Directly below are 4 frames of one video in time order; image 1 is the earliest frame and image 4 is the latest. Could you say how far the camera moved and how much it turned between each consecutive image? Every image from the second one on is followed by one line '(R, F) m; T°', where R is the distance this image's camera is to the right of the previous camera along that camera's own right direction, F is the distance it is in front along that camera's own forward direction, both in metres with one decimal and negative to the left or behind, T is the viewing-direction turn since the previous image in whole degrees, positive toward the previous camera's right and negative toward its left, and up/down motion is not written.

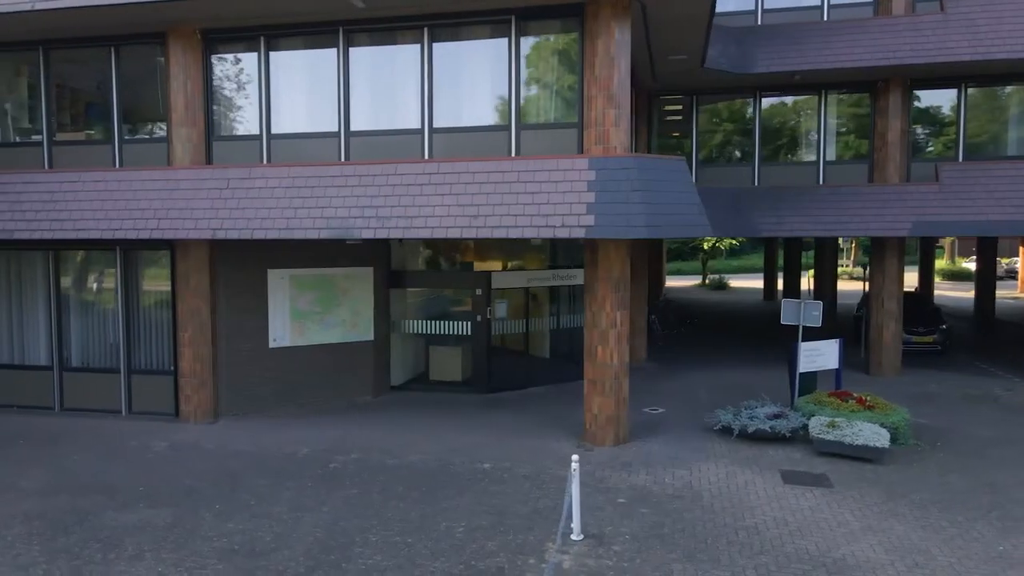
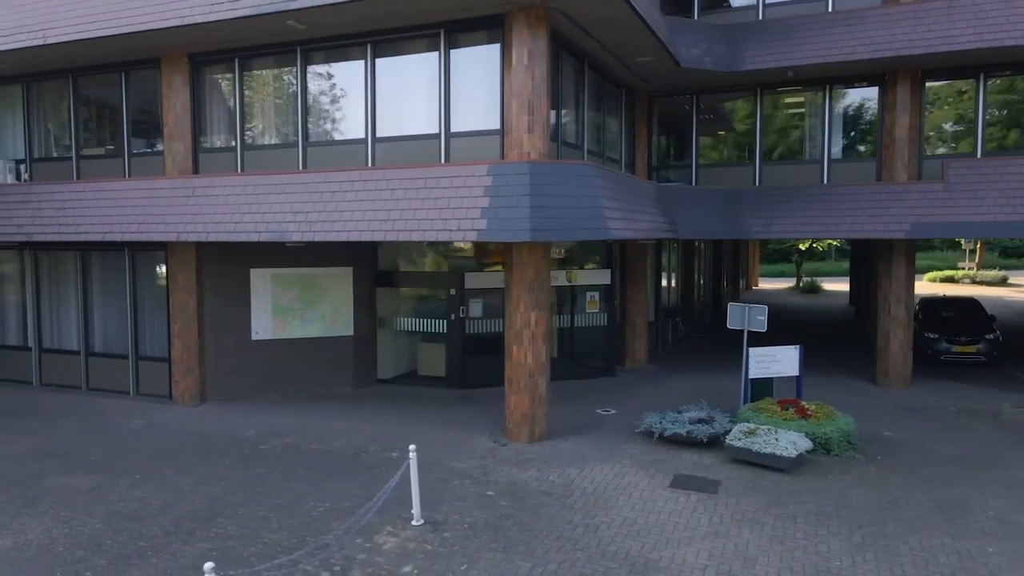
(+2.8, -0.2) m; -10°
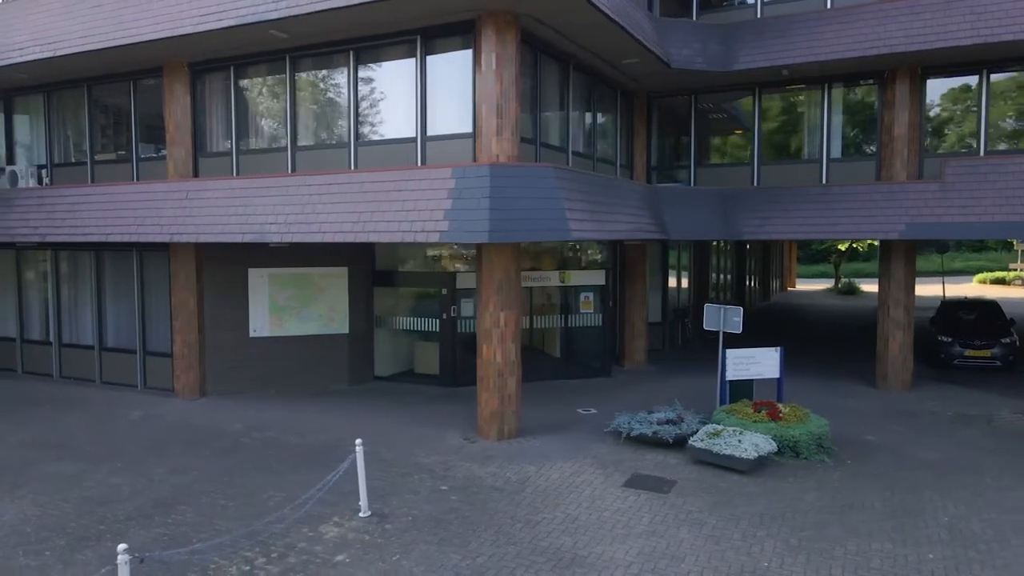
(+1.1, -0.1) m; -4°
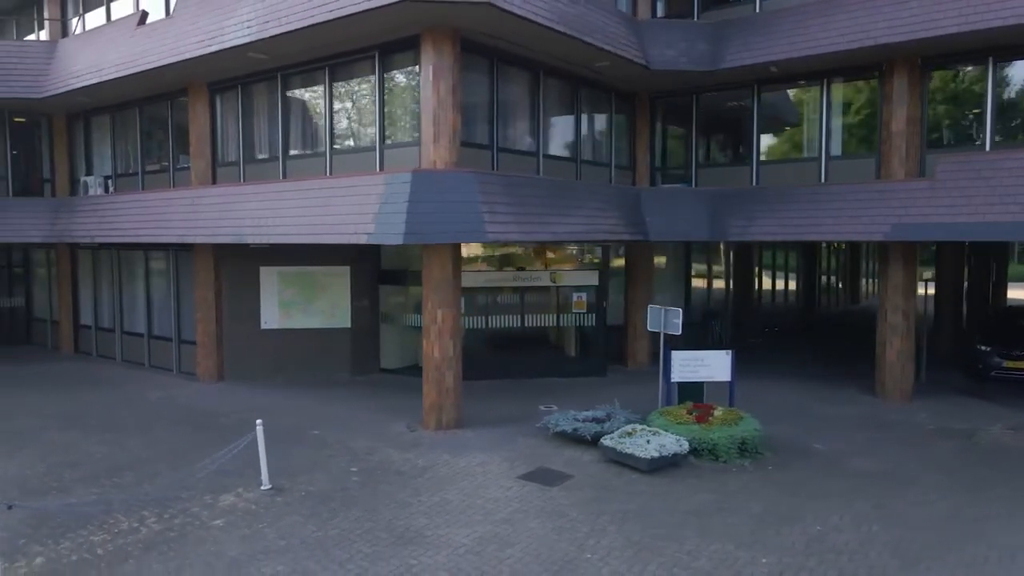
(+2.7, -0.3) m; -10°
